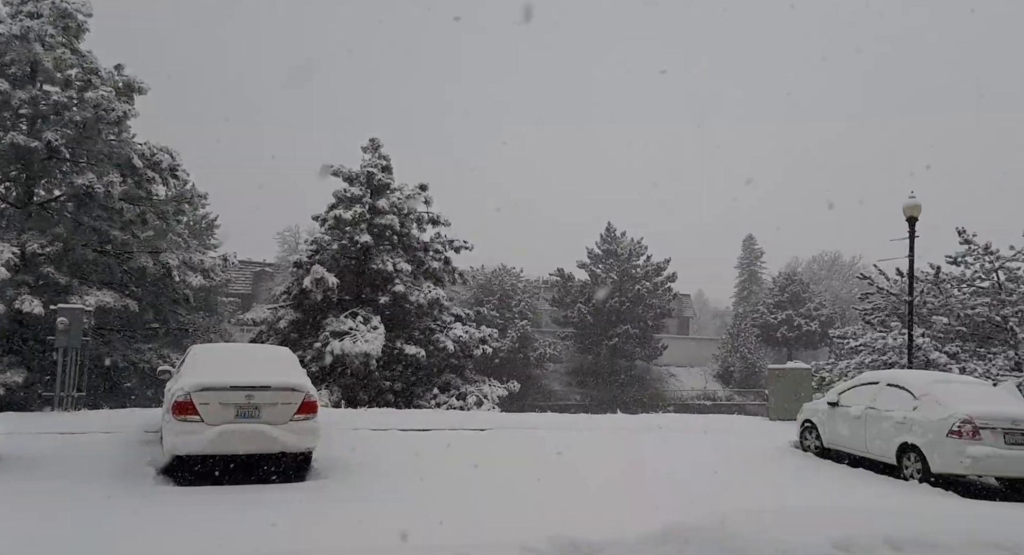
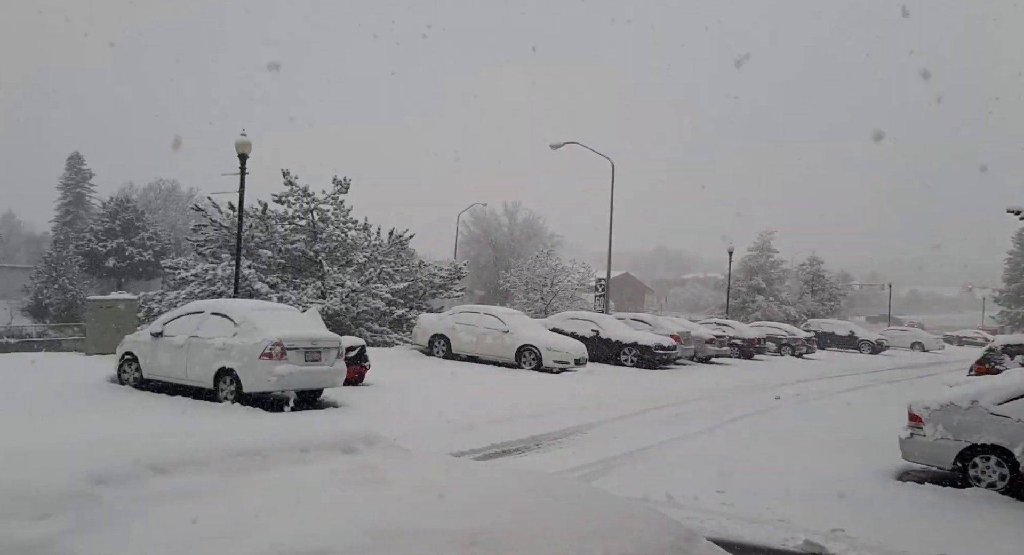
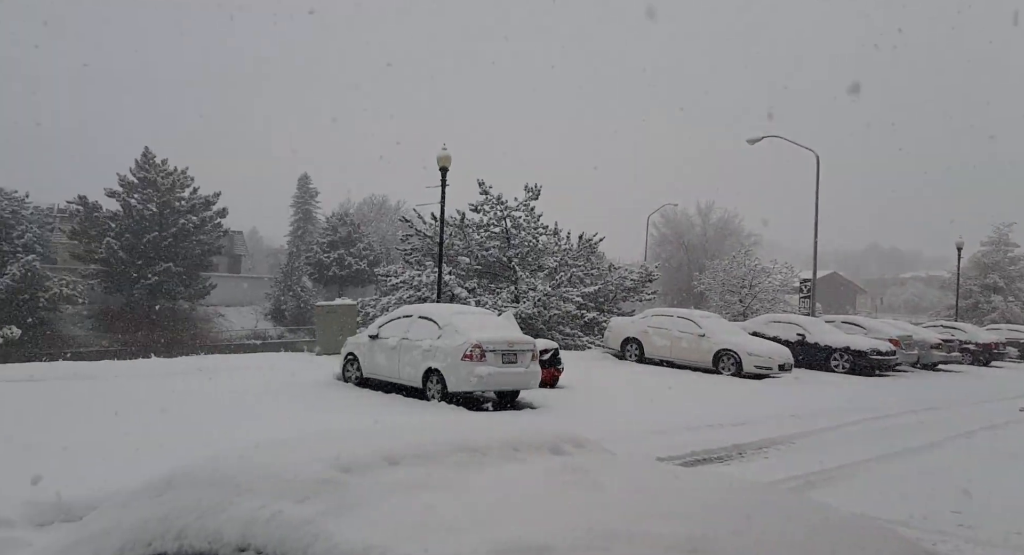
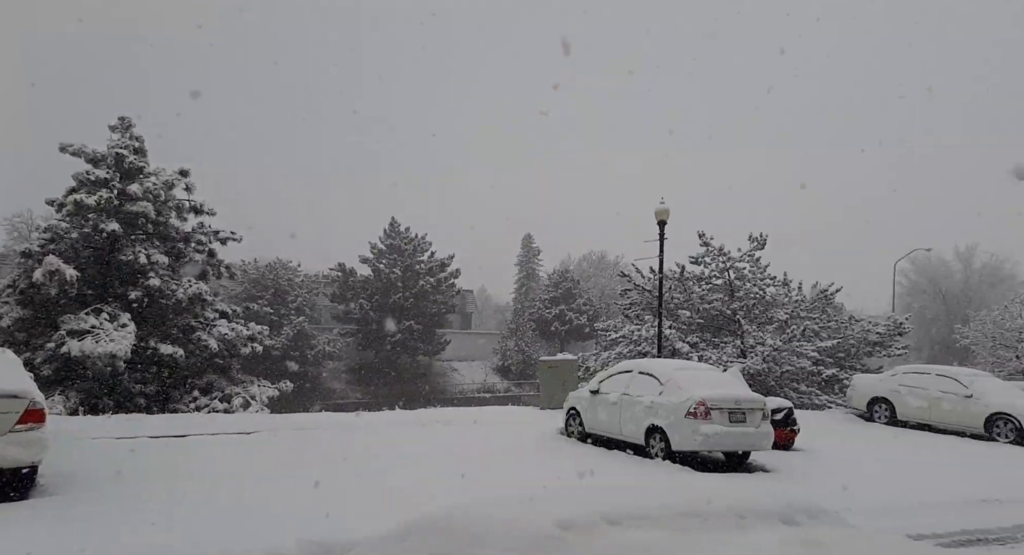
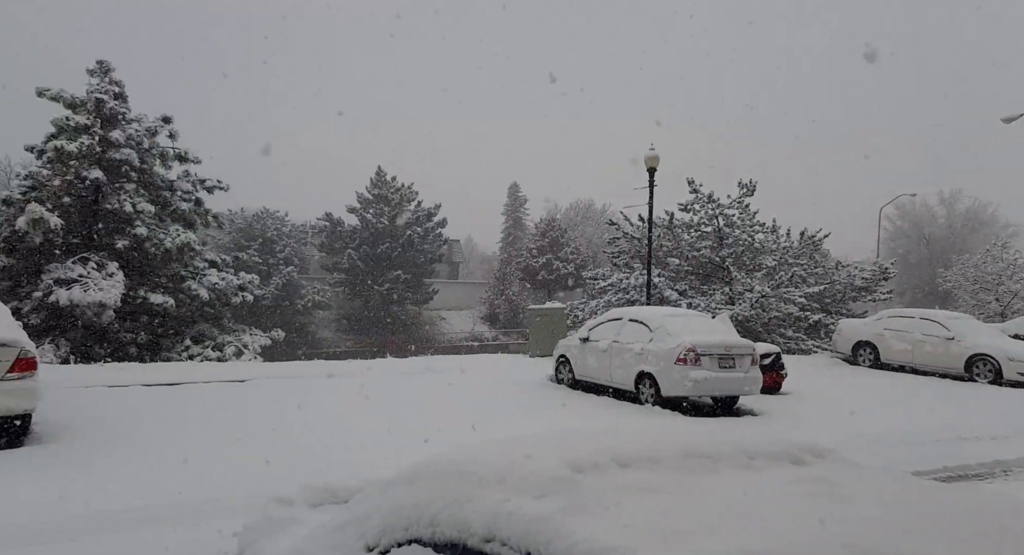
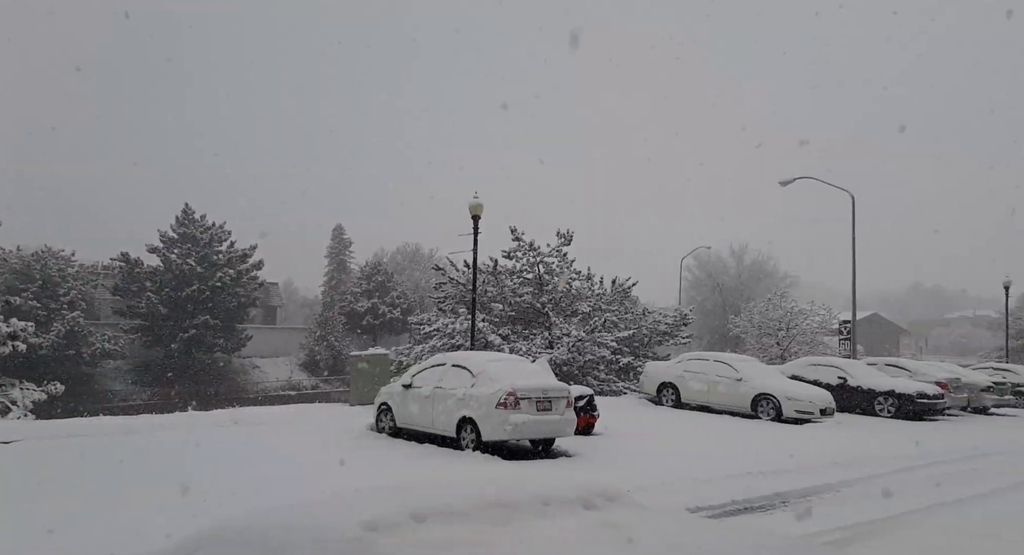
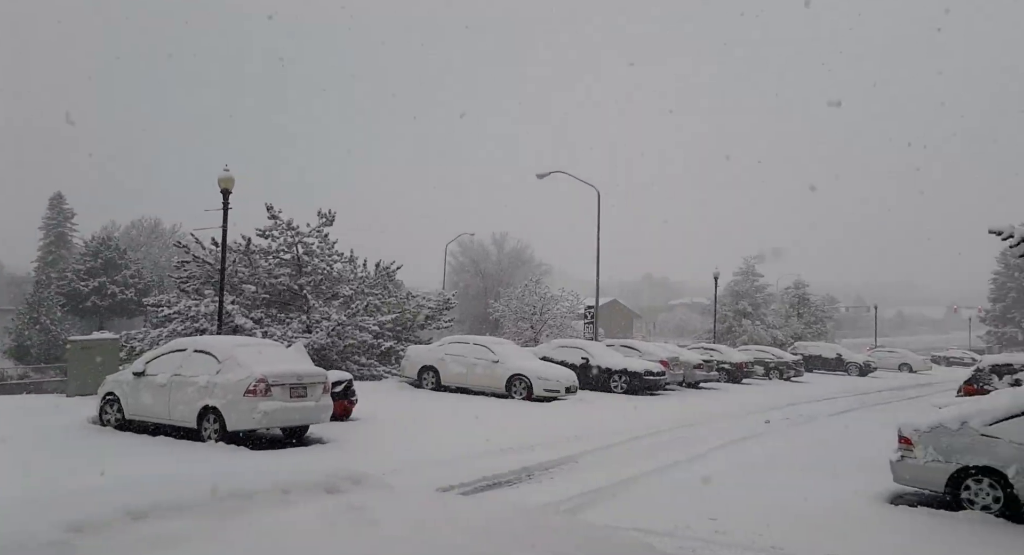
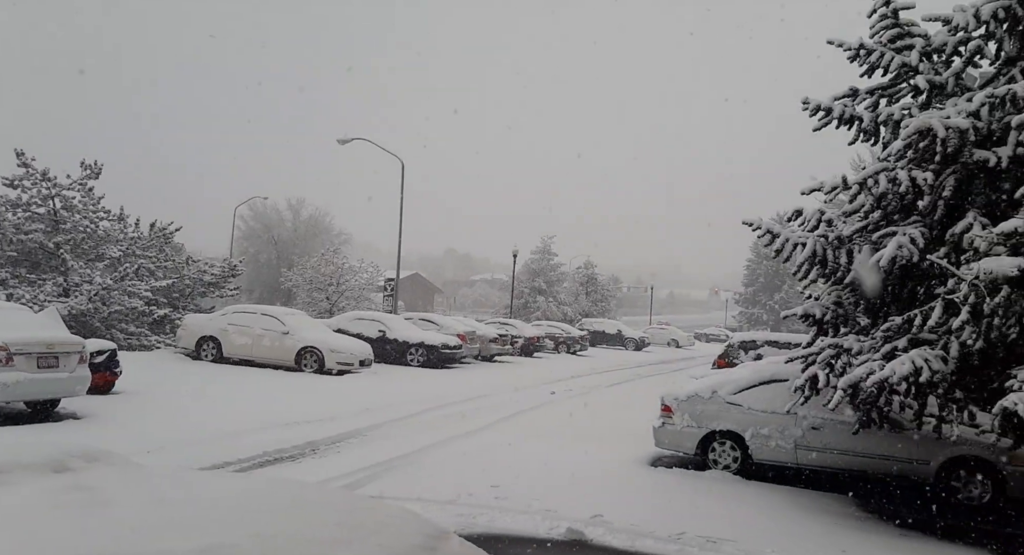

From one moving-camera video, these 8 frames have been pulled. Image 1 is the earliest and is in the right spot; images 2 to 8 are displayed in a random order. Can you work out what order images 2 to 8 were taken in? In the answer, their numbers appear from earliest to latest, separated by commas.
4, 6, 7, 8, 2, 3, 5
